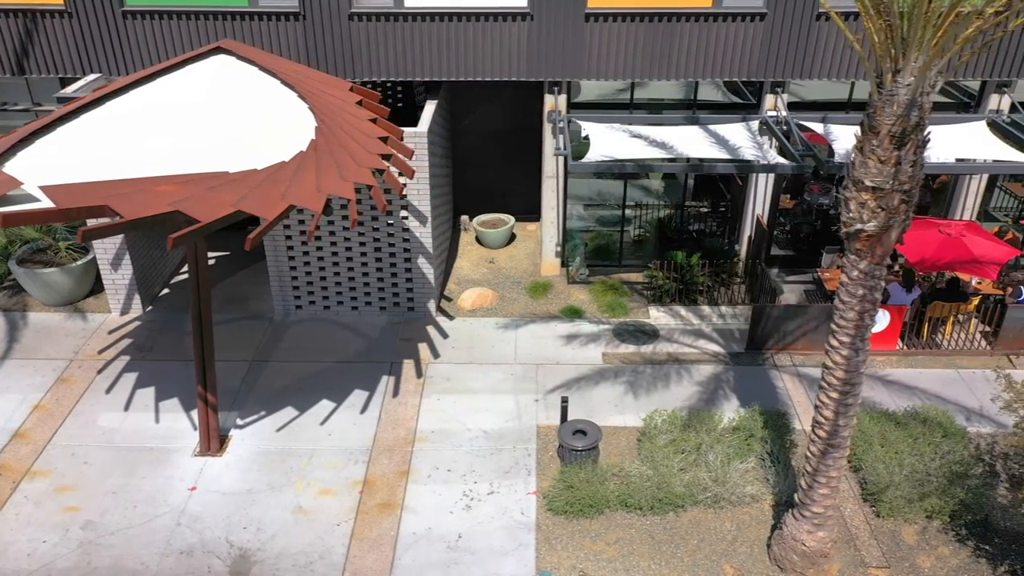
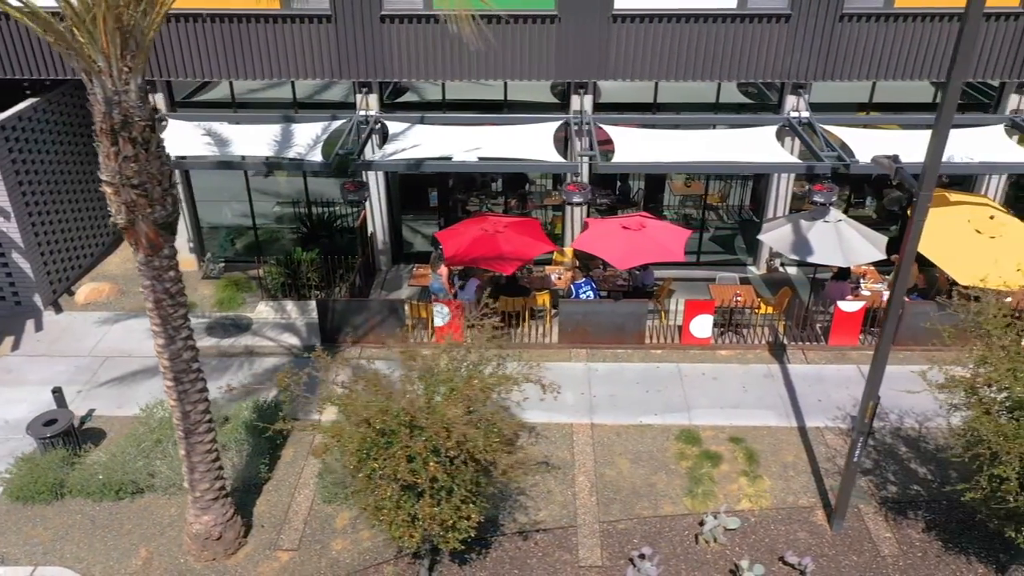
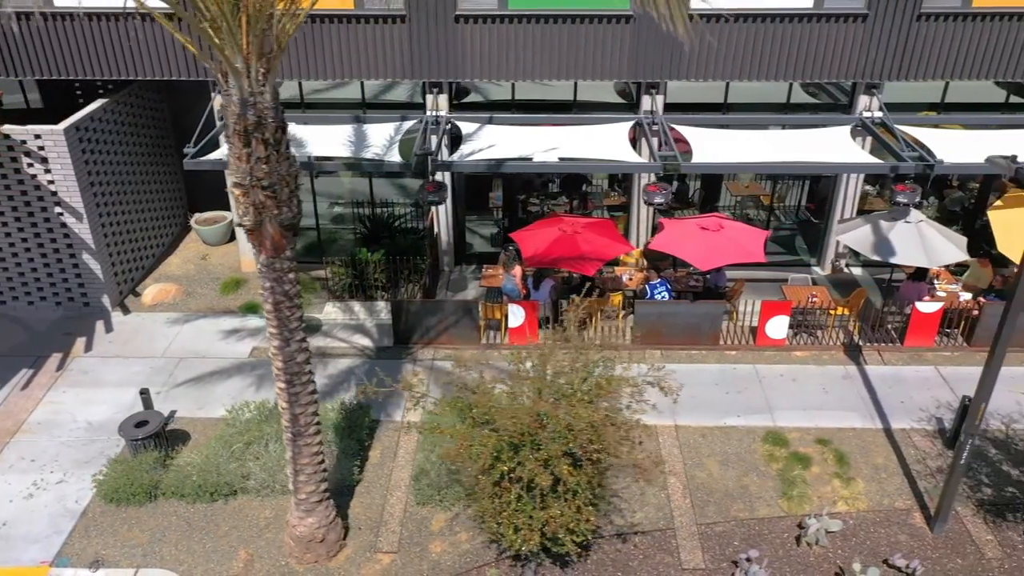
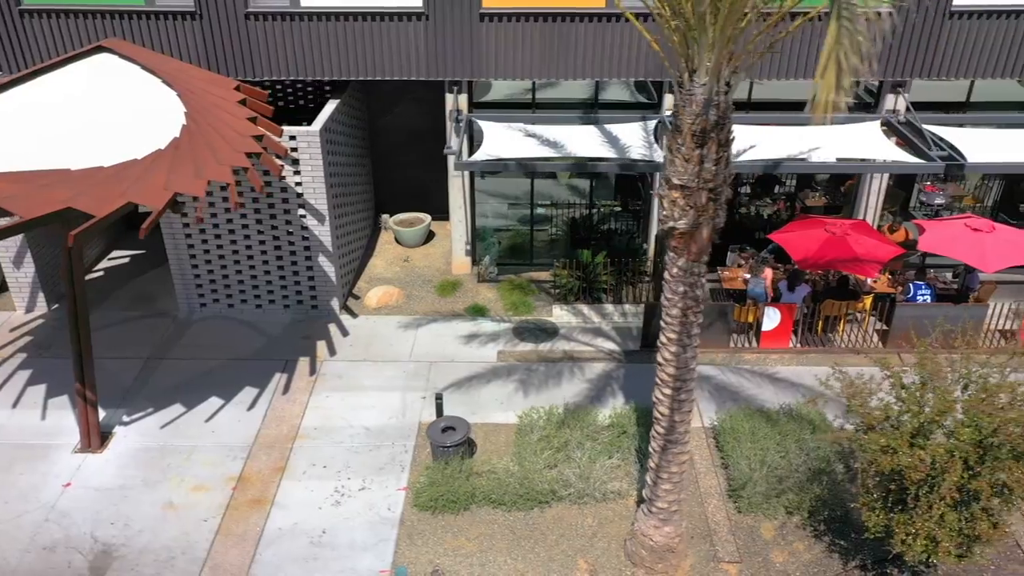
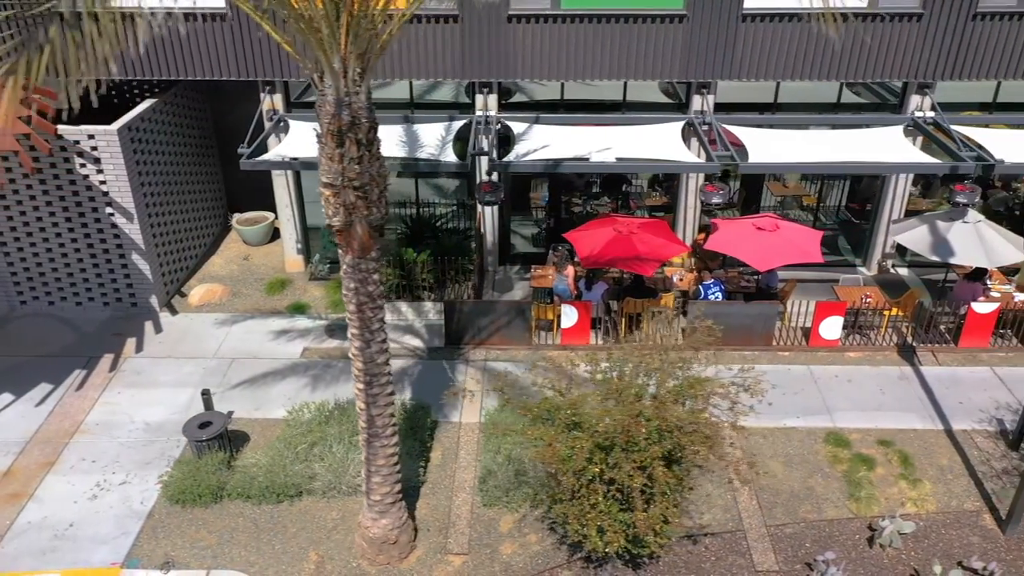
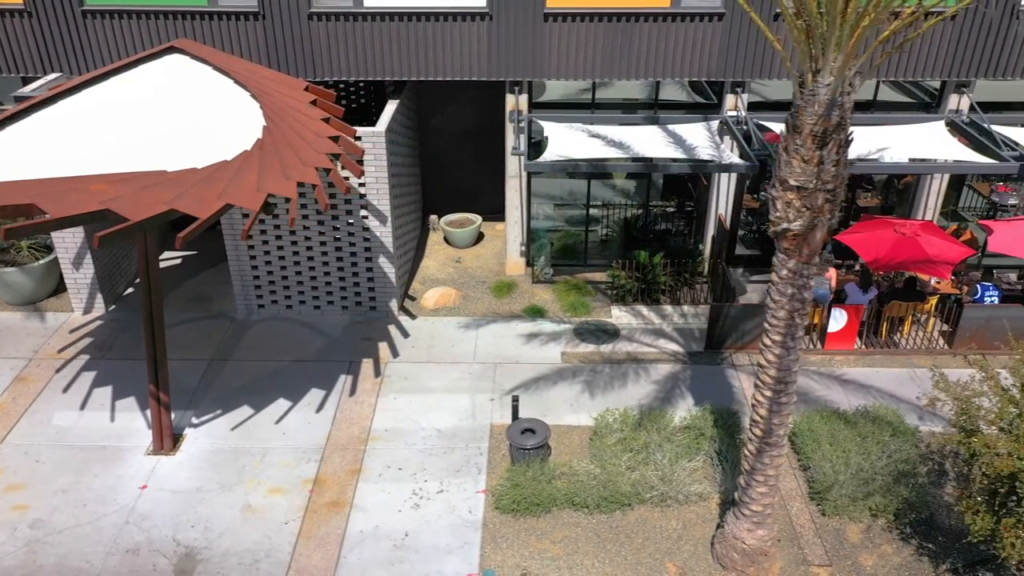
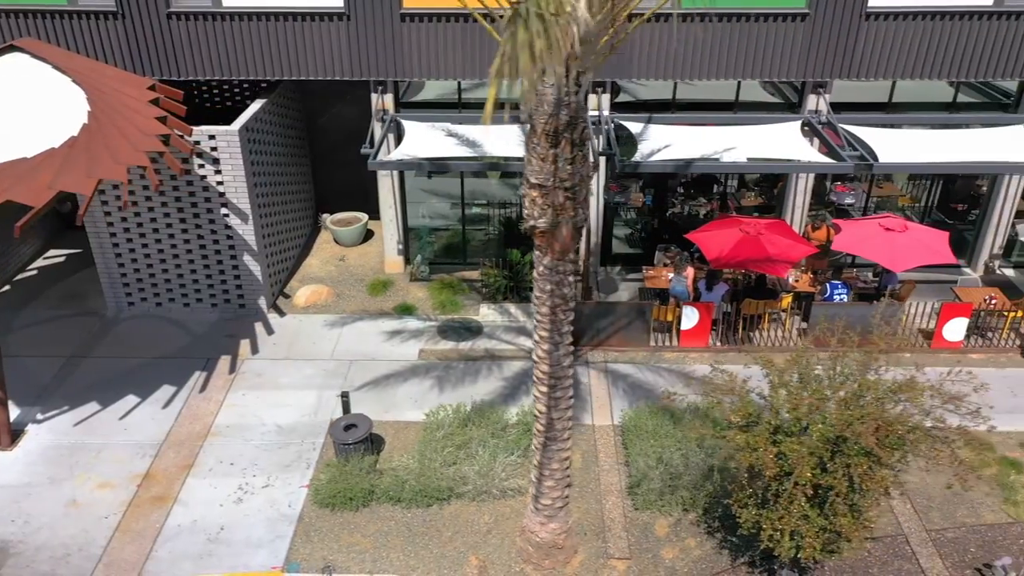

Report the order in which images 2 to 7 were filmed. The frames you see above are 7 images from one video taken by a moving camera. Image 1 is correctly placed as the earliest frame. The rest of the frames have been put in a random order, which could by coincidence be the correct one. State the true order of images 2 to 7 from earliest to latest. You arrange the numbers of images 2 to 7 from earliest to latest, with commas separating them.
6, 4, 7, 5, 3, 2
